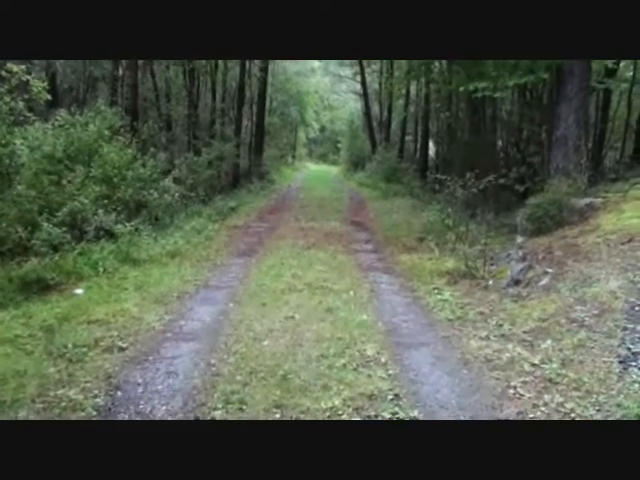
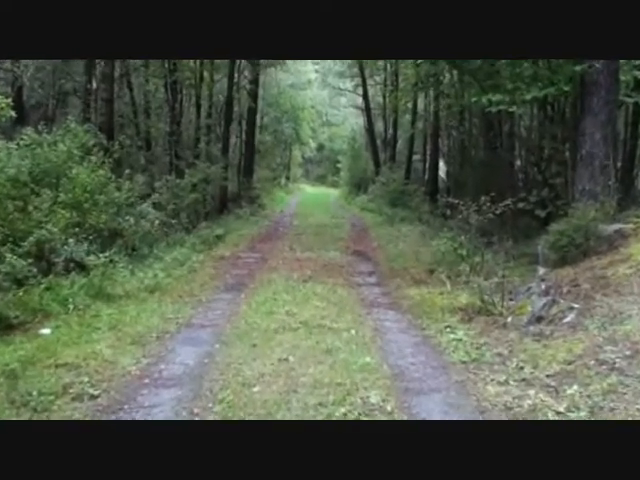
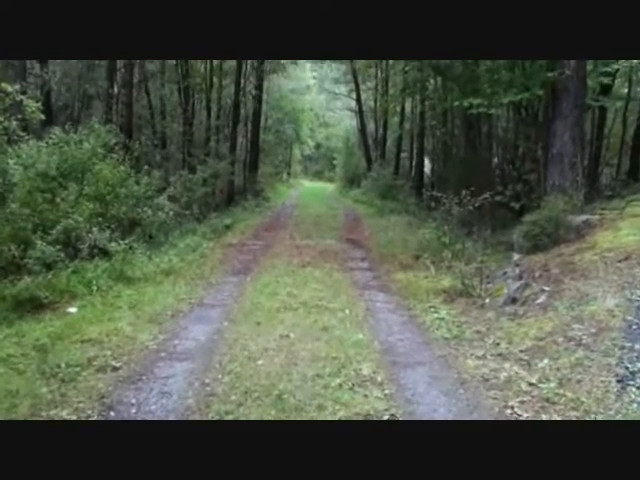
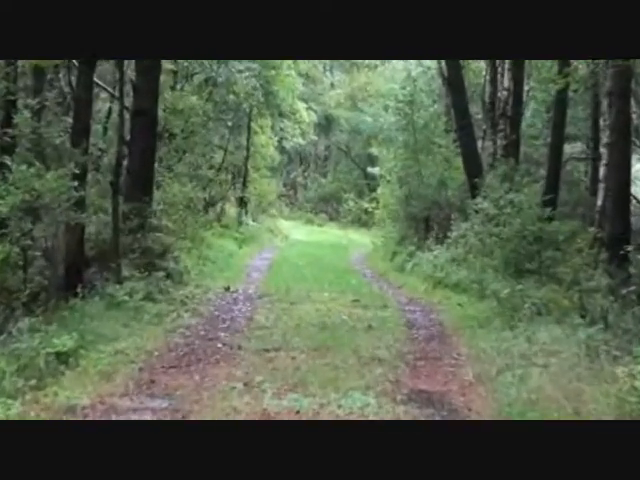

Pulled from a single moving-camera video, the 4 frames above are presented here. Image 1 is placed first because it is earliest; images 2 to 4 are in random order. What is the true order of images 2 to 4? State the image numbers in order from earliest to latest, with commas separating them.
3, 2, 4
